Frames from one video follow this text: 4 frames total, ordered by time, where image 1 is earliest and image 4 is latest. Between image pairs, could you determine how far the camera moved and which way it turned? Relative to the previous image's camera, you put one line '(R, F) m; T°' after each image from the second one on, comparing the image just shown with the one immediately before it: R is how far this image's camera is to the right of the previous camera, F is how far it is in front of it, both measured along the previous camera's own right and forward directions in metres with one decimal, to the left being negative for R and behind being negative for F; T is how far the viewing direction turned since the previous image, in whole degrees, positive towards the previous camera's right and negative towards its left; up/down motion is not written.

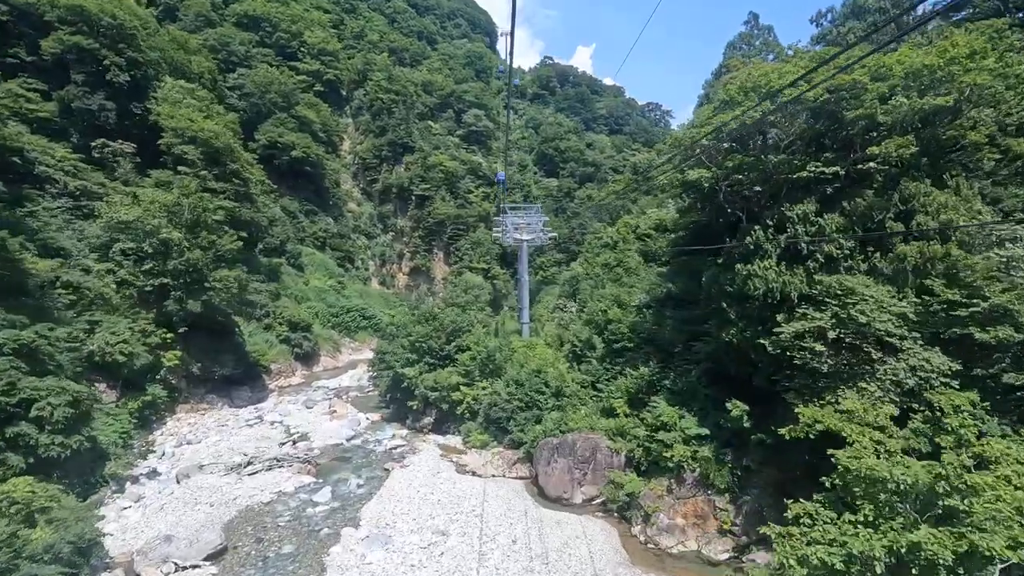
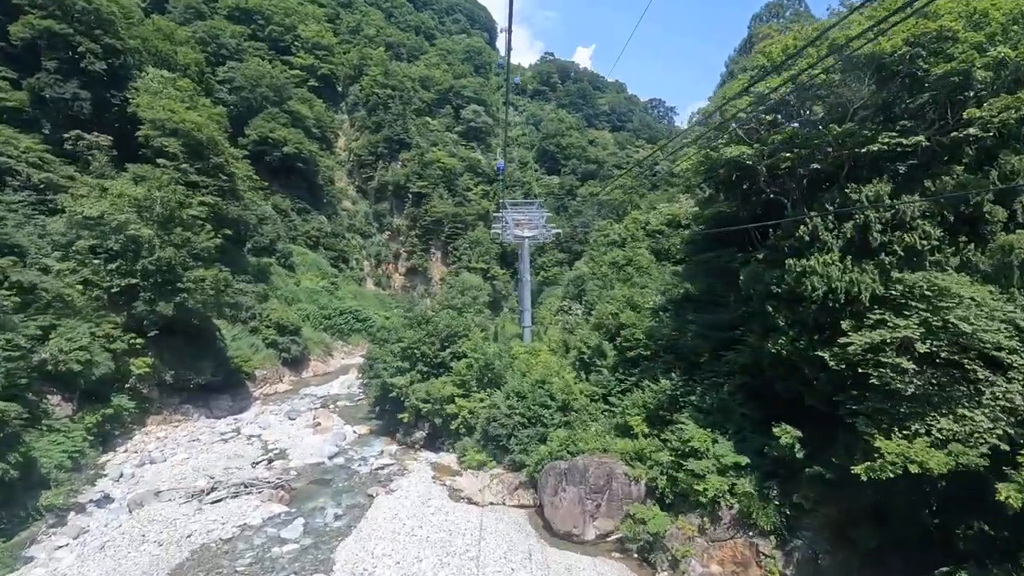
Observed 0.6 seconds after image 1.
(0.0, +1.7) m; 0°
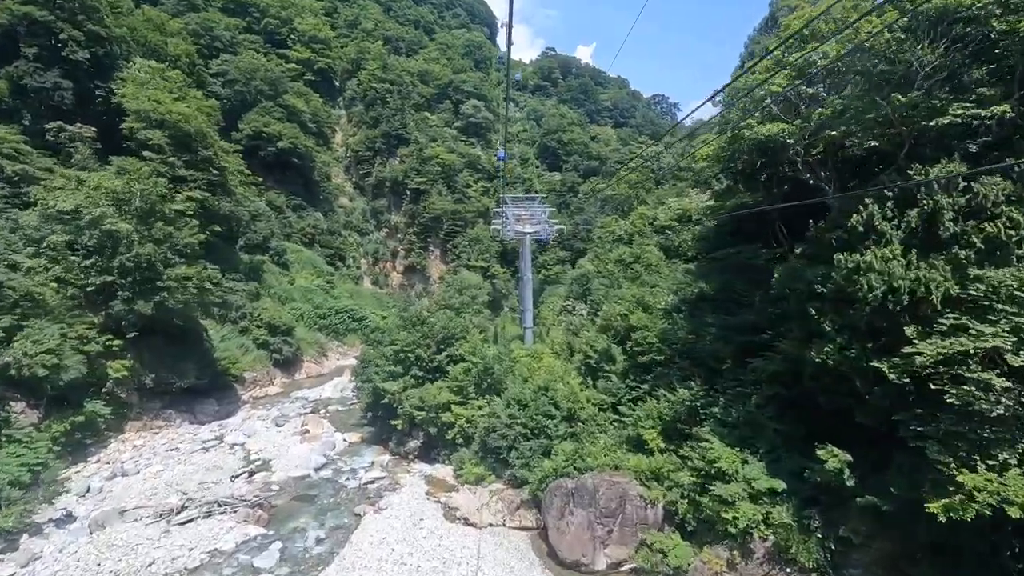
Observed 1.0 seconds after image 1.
(0.0, +1.1) m; 0°
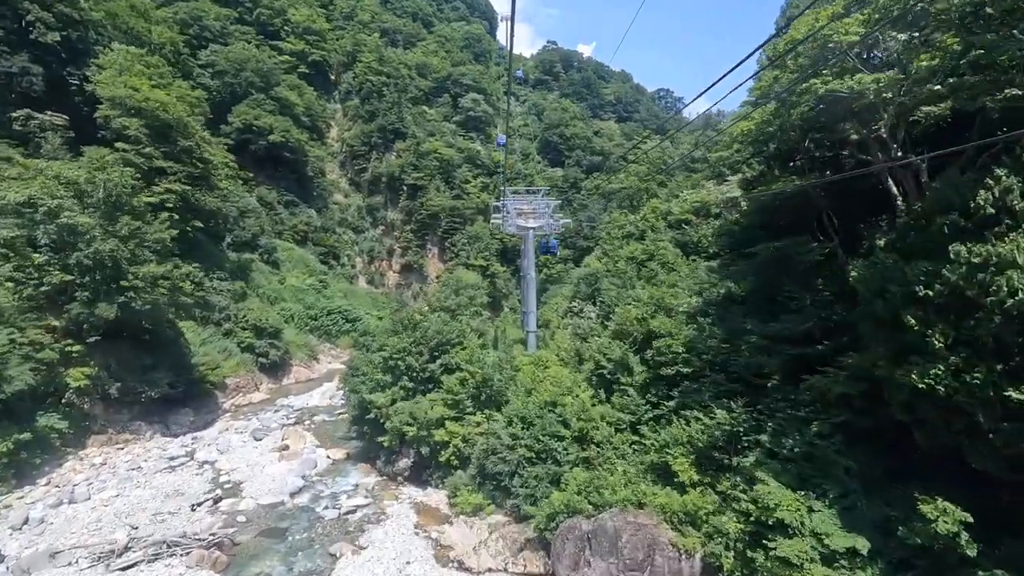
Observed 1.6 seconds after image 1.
(0.0, +1.7) m; 0°
